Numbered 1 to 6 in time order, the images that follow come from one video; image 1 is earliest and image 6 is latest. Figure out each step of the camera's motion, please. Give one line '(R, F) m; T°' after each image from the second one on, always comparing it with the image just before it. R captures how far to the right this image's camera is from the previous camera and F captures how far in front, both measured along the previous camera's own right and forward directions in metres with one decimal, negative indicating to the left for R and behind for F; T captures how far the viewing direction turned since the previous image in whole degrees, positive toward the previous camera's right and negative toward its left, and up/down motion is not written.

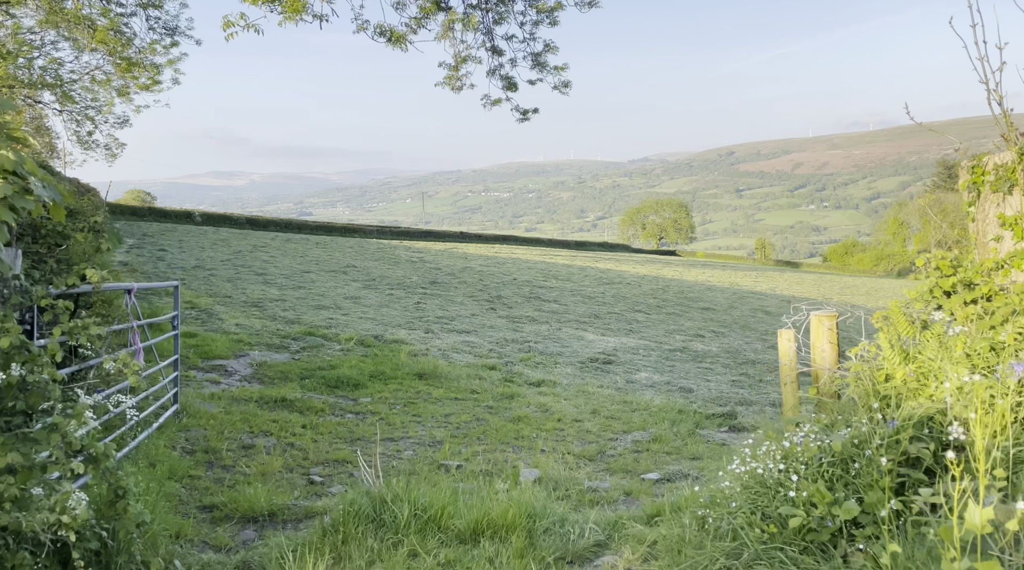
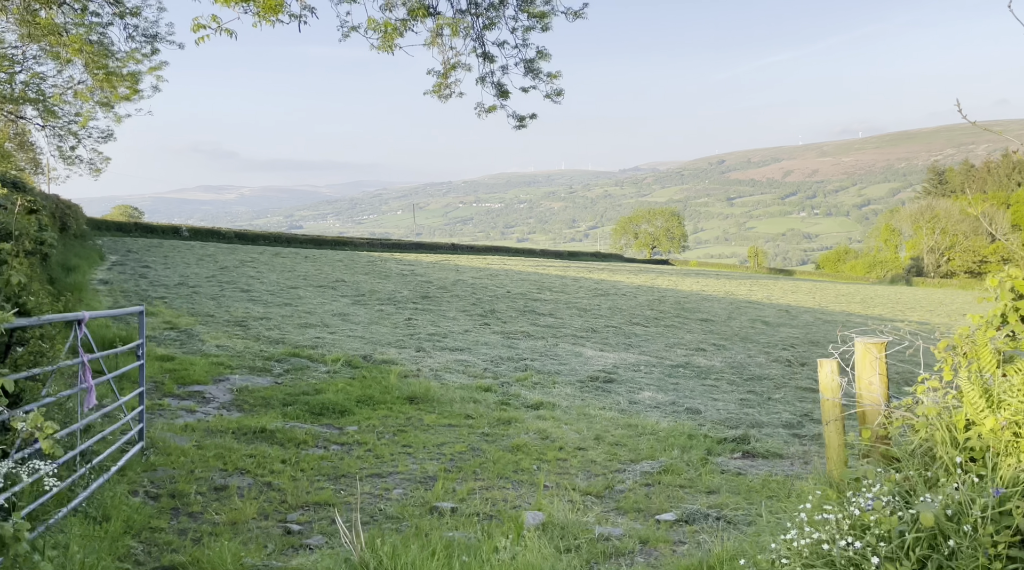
(0.0, +0.5) m; +1°
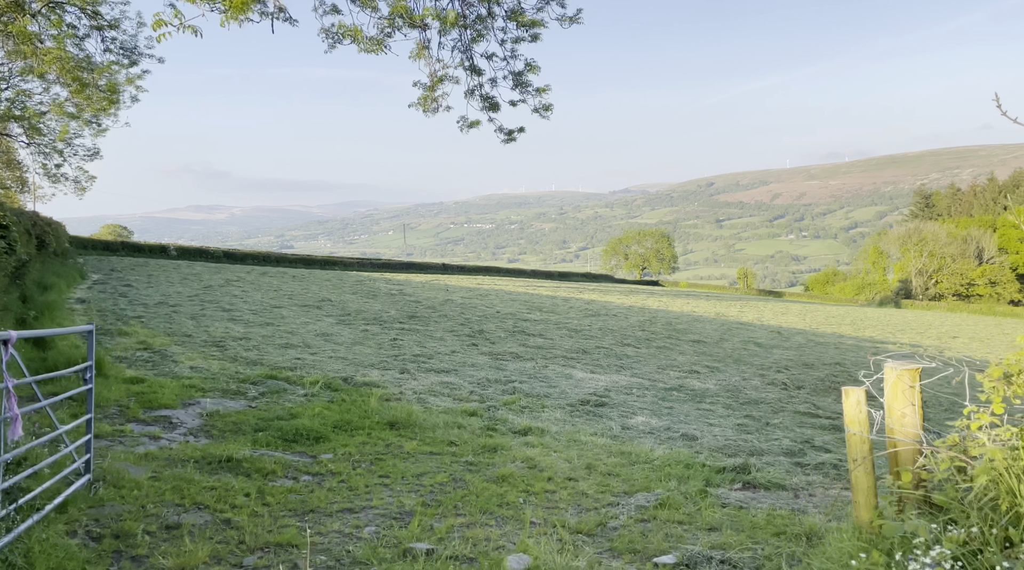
(0.0, +0.4) m; +1°
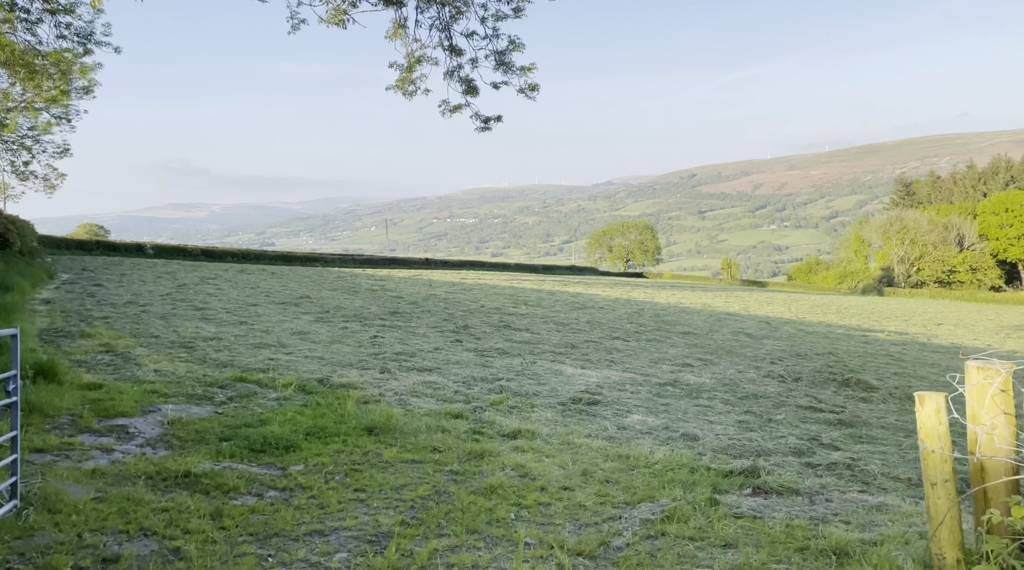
(0.0, +0.6) m; +1°
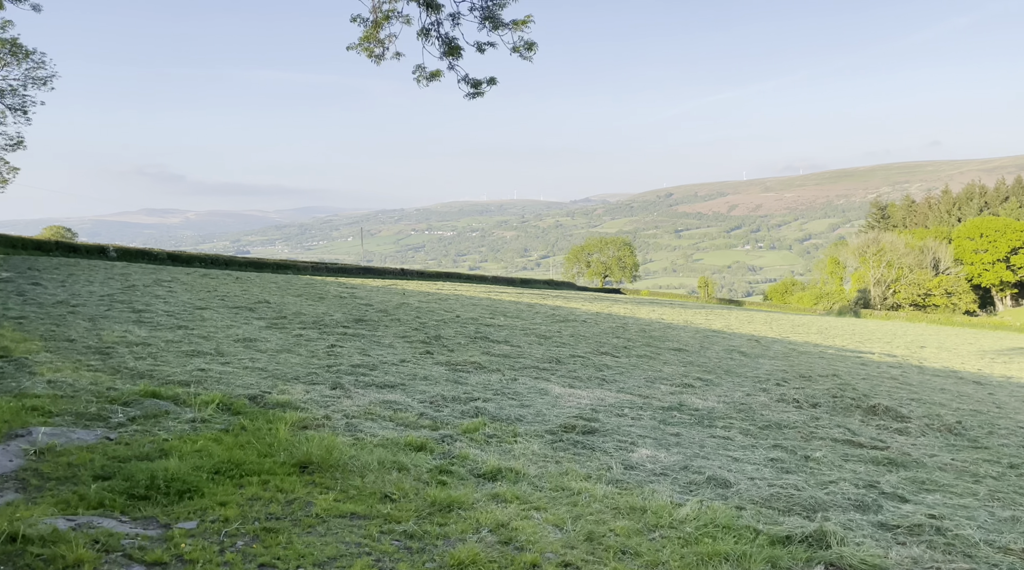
(0.0, +1.8) m; +2°
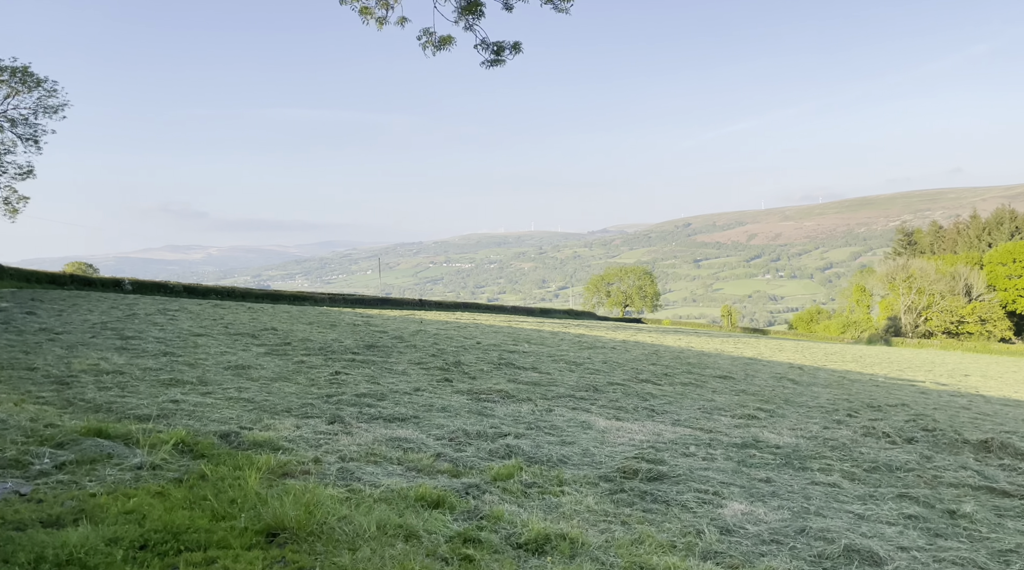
(-0.2, +1.7) m; -1°
